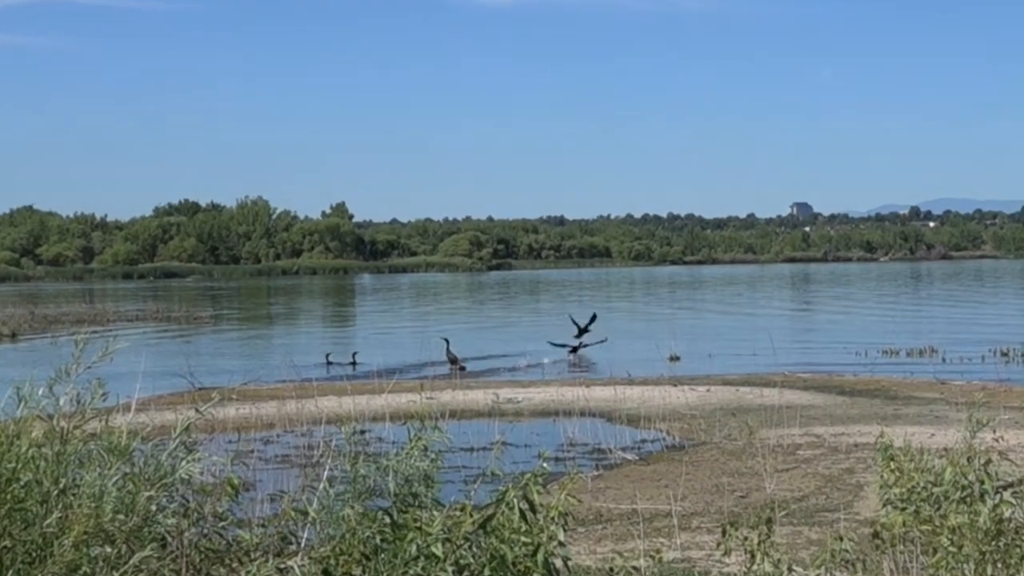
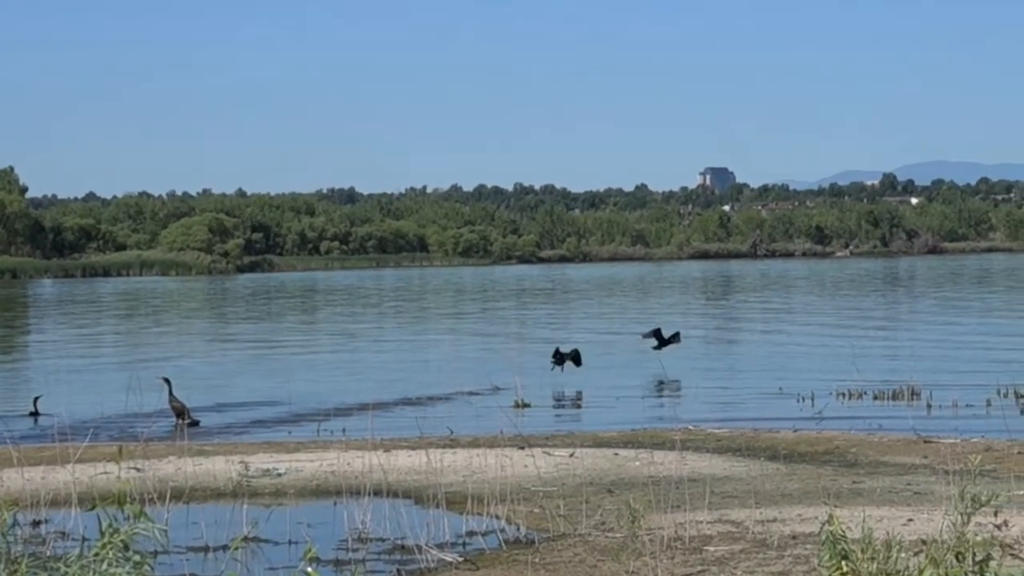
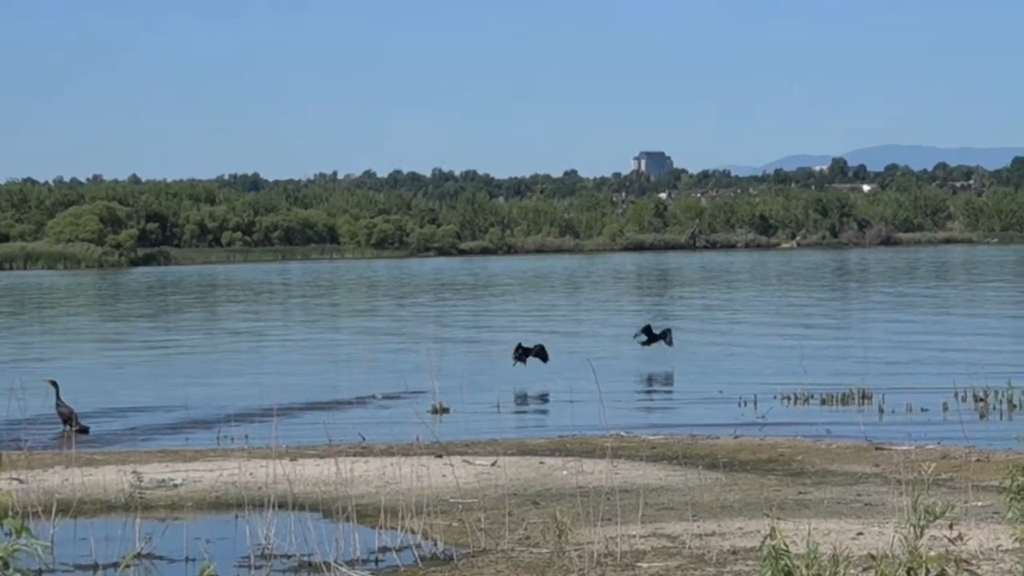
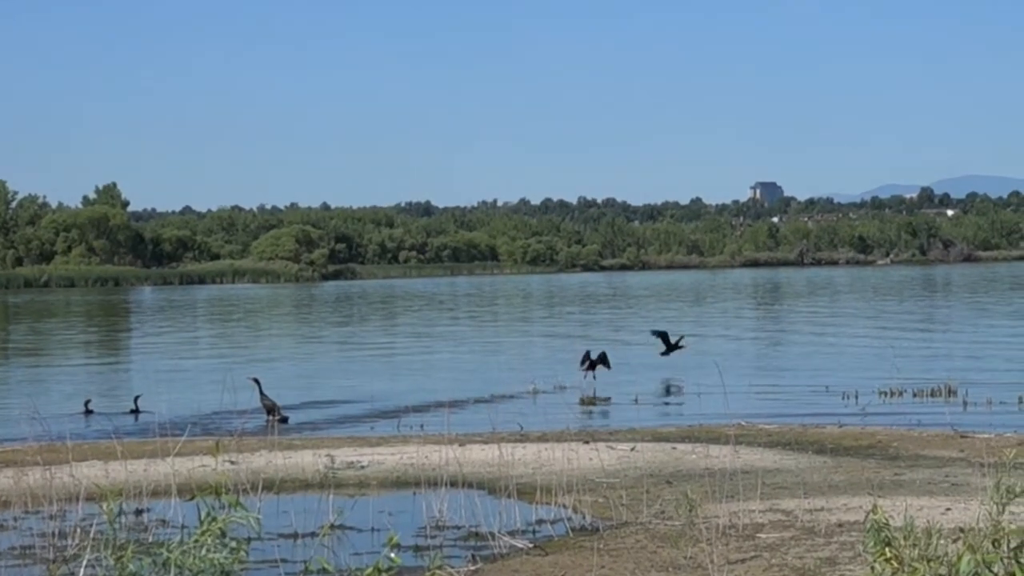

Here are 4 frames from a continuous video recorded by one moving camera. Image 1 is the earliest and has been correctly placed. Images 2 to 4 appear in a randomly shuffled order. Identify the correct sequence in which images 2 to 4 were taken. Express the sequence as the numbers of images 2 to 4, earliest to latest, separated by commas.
4, 2, 3
